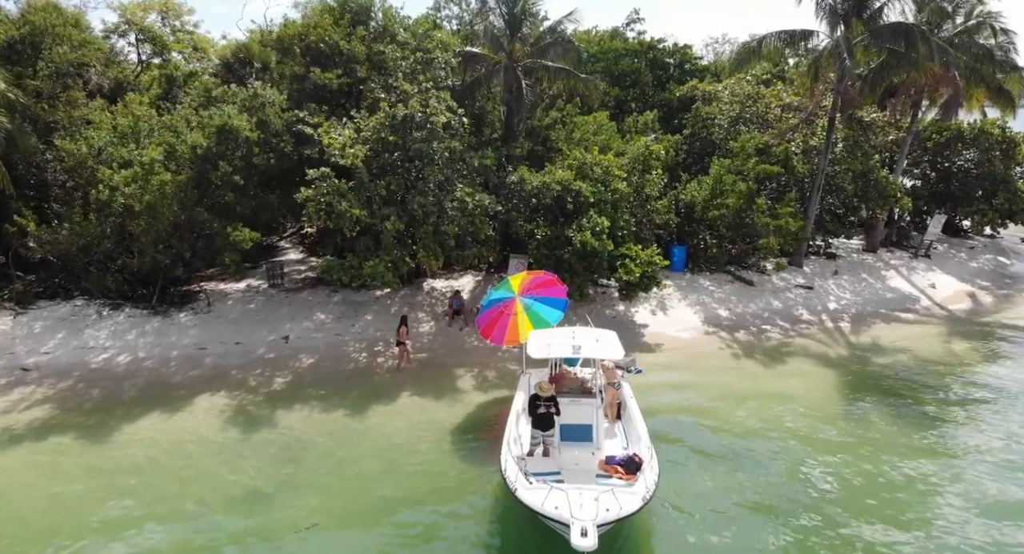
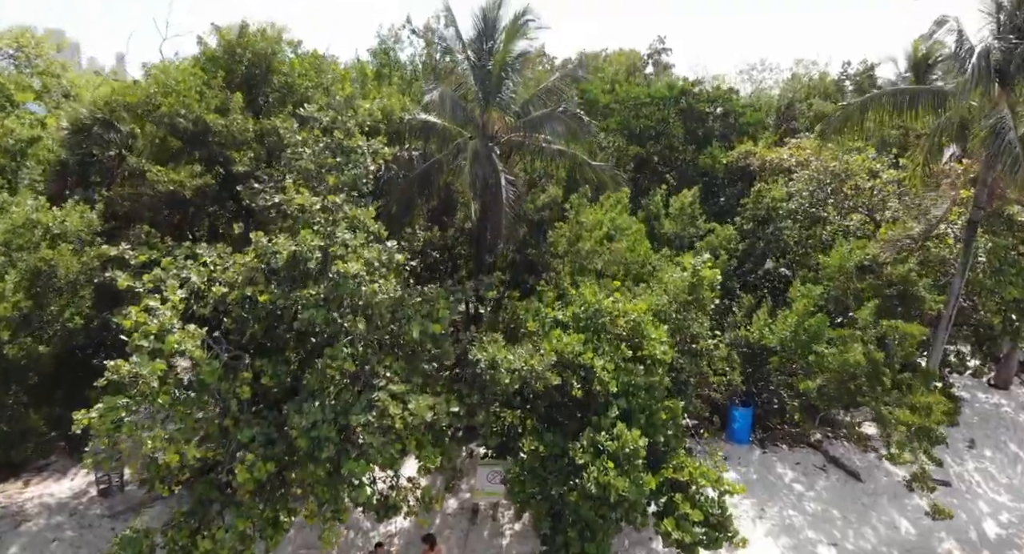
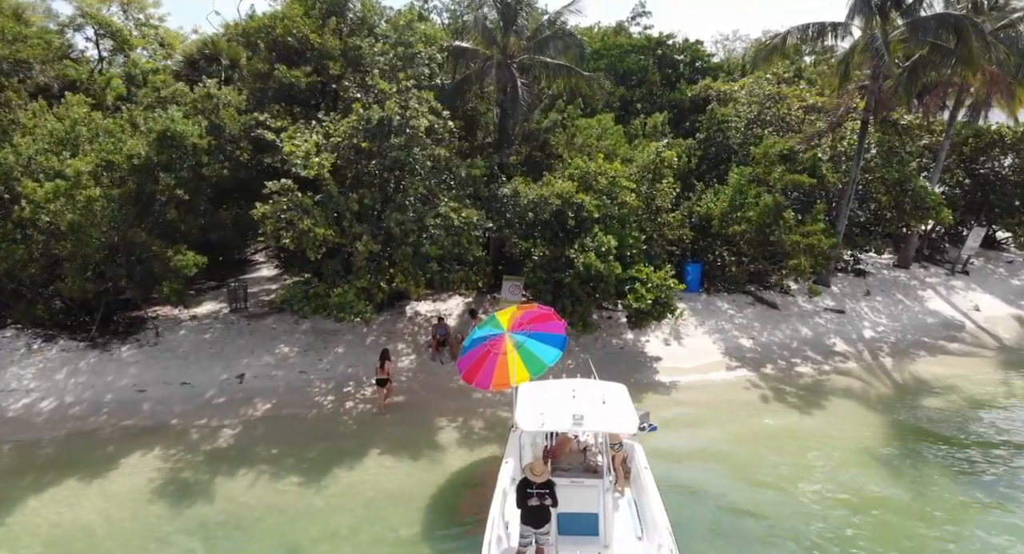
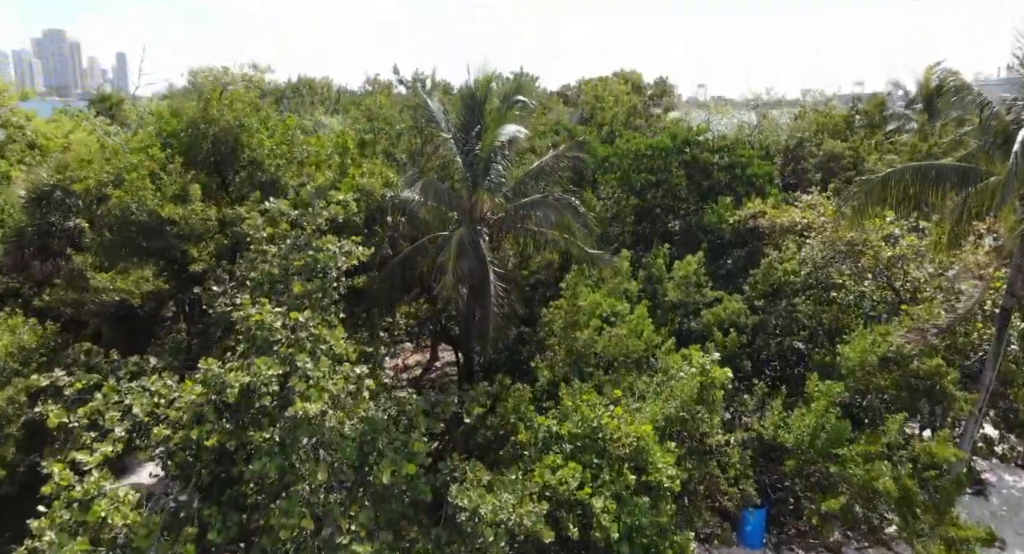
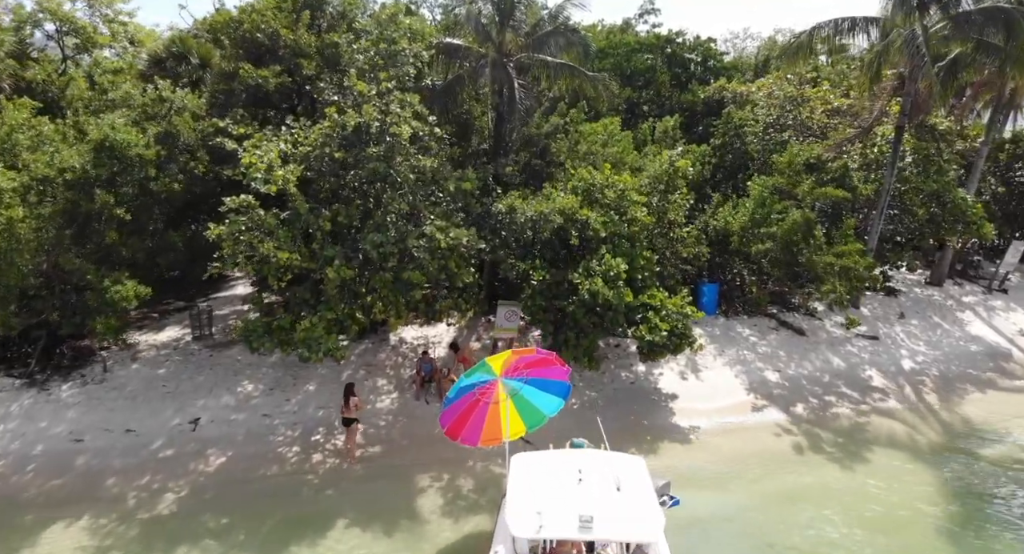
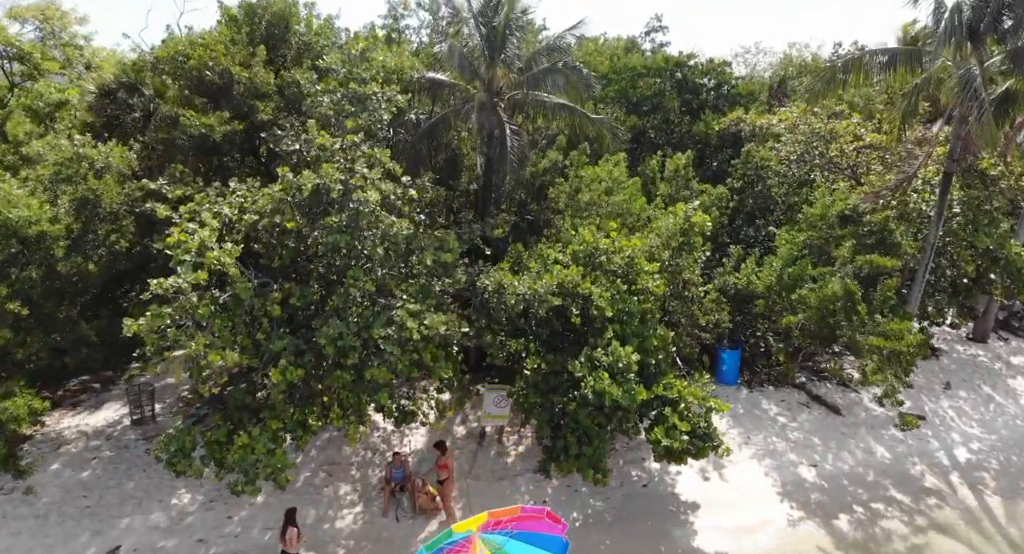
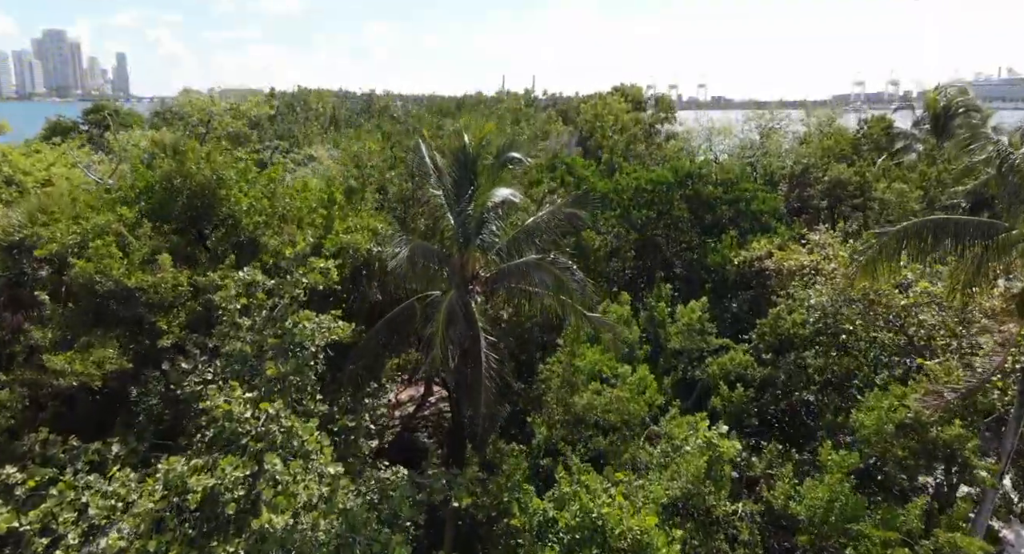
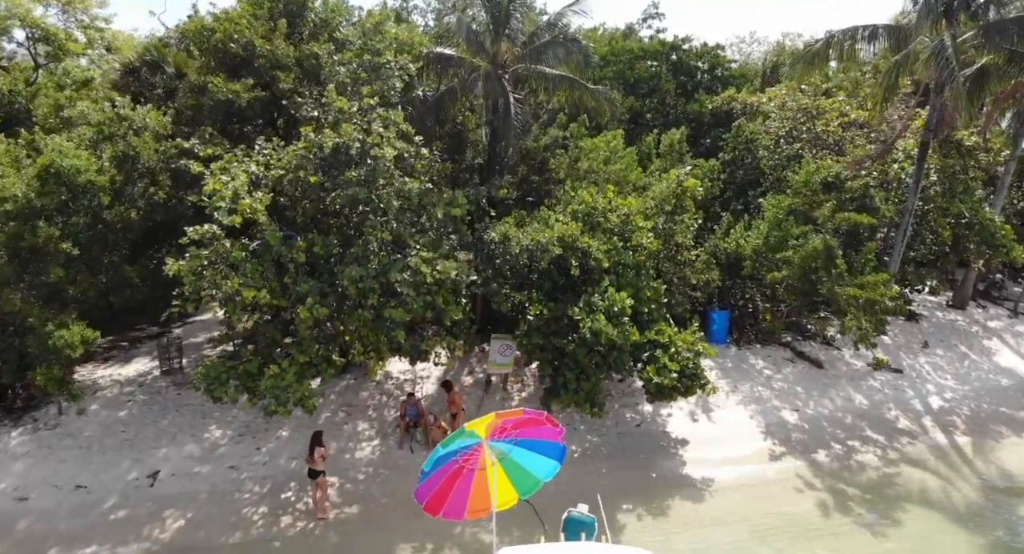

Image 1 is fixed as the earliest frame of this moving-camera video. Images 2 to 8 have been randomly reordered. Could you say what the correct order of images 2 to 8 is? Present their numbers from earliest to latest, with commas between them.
3, 5, 8, 6, 2, 4, 7
